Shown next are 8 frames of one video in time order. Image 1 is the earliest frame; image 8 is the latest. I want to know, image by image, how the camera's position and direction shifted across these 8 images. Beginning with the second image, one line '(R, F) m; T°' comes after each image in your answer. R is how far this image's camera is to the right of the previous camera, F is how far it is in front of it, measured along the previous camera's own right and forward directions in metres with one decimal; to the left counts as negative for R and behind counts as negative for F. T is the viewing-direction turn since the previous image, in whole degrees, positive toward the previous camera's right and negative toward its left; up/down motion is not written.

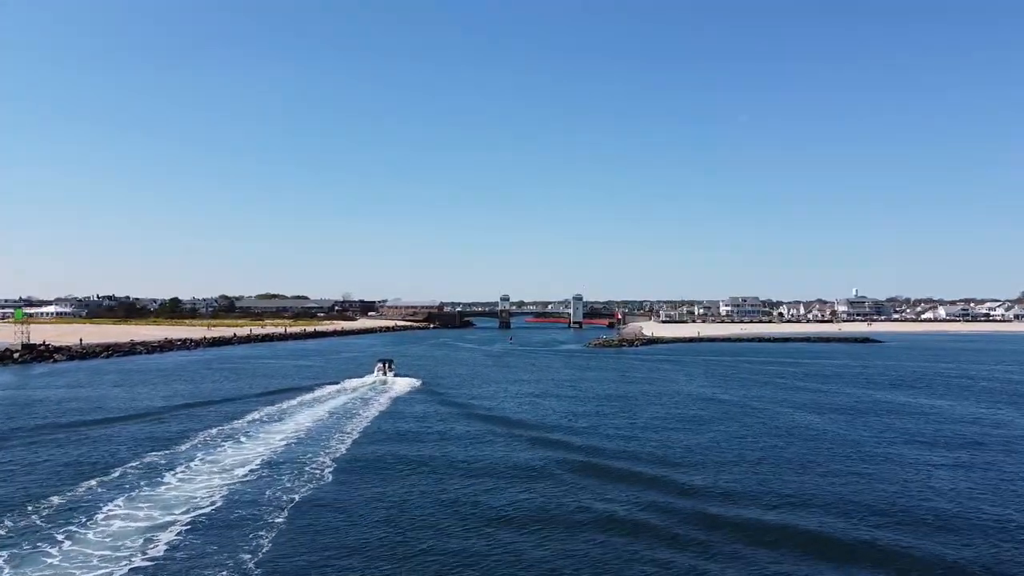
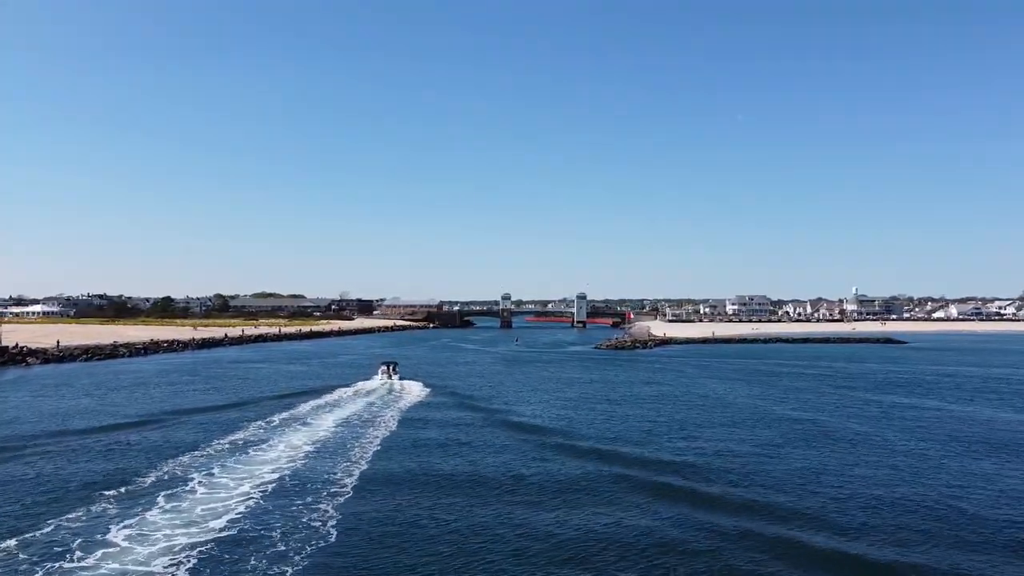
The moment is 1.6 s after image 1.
(-0.8, +3.1) m; 0°
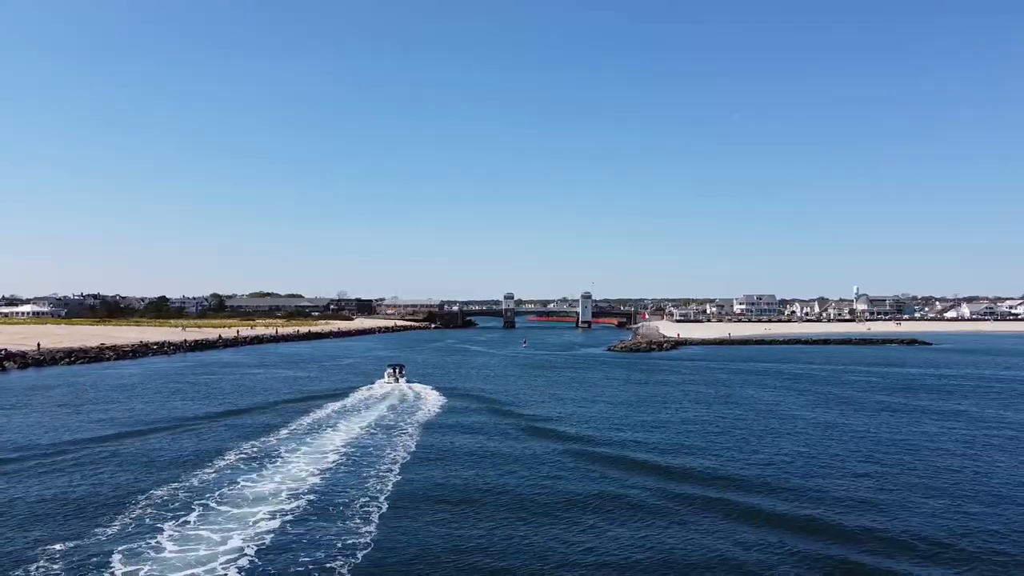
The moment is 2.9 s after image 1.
(-0.8, +2.7) m; 0°
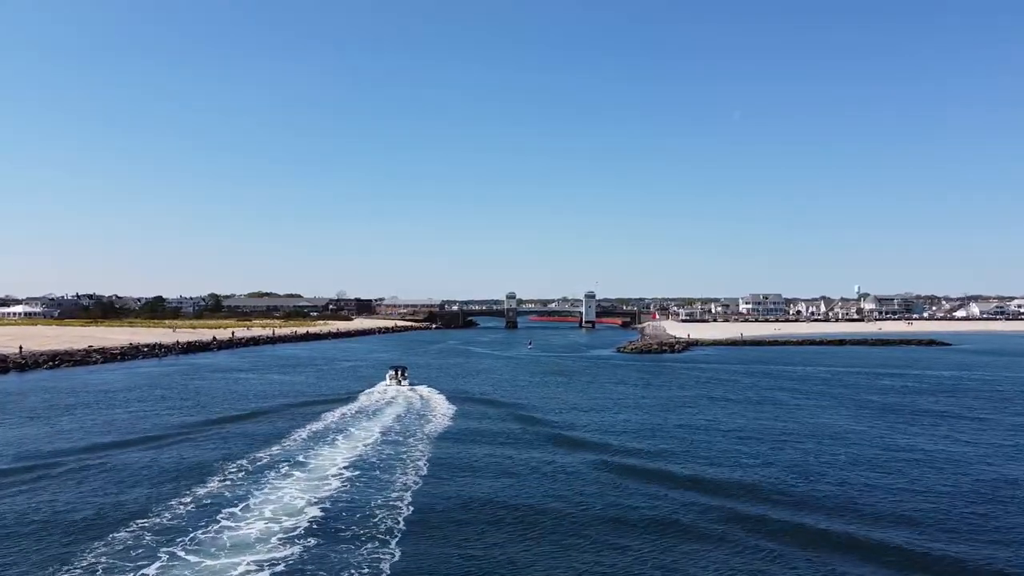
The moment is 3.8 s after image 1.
(-0.4, +2.0) m; 0°
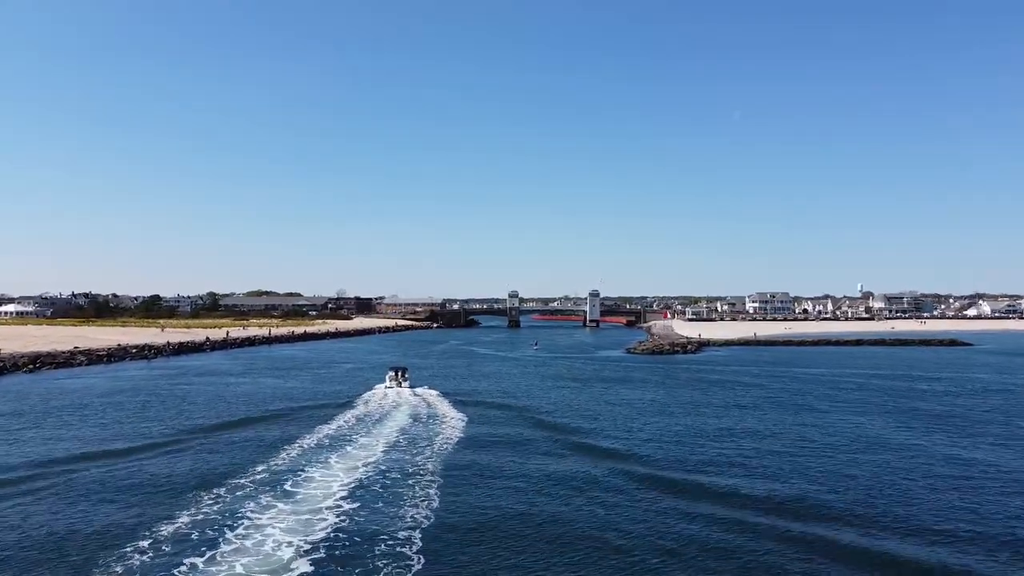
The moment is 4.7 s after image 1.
(-0.4, +2.1) m; 0°
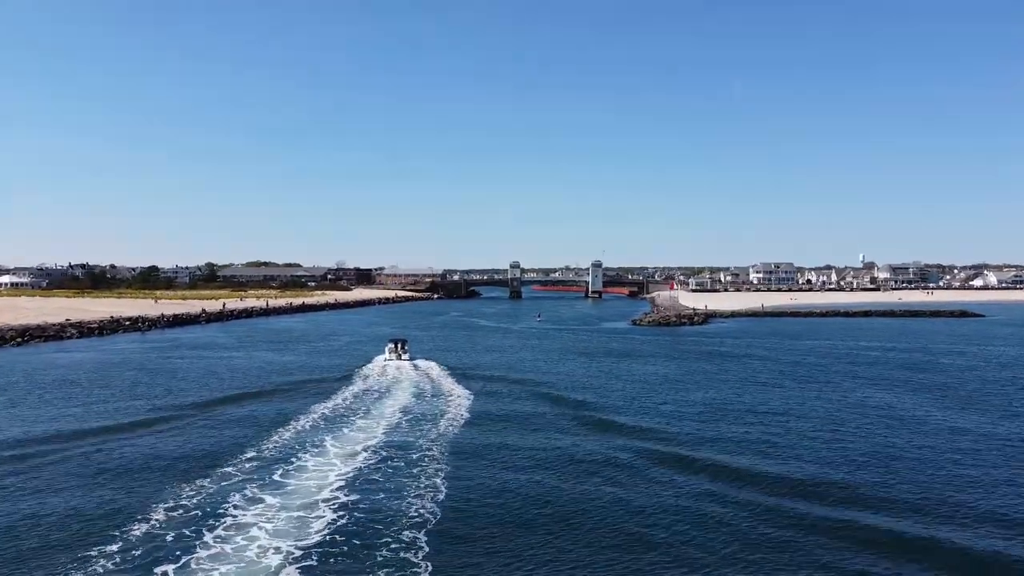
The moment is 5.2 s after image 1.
(-0.2, +1.3) m; 0°
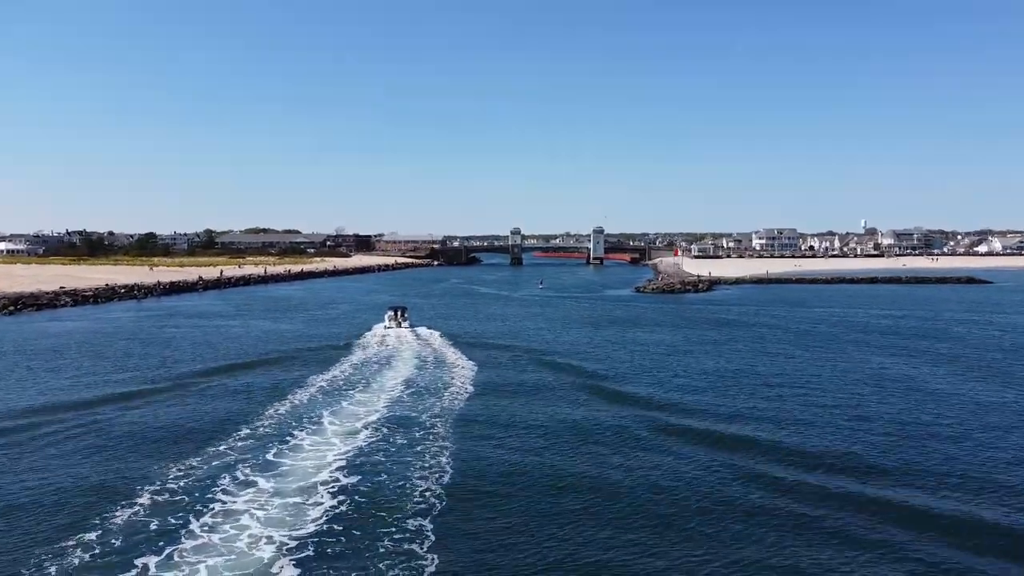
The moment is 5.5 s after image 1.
(-0.1, +0.8) m; 0°
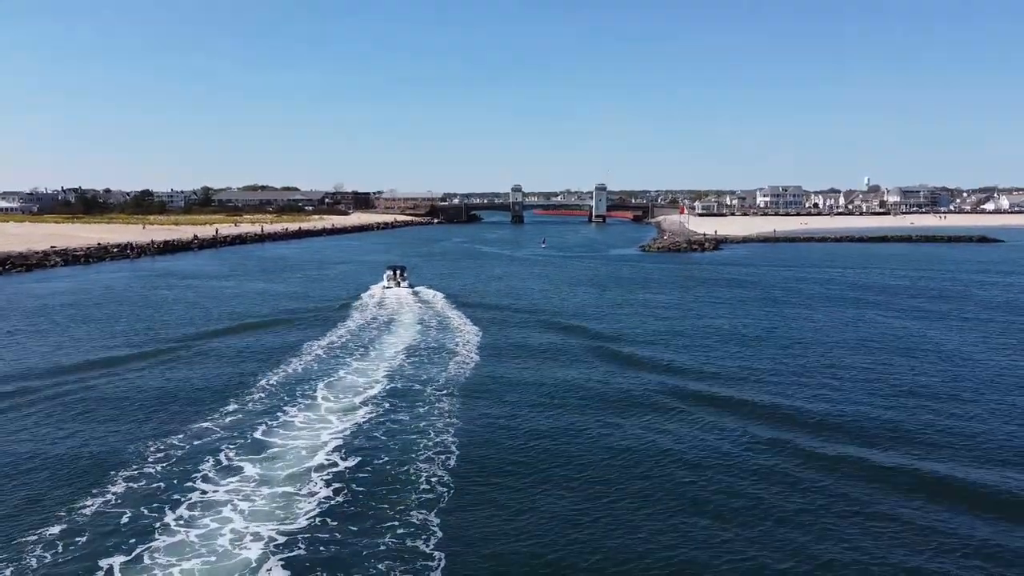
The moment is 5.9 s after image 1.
(-0.2, +1.0) m; 0°
